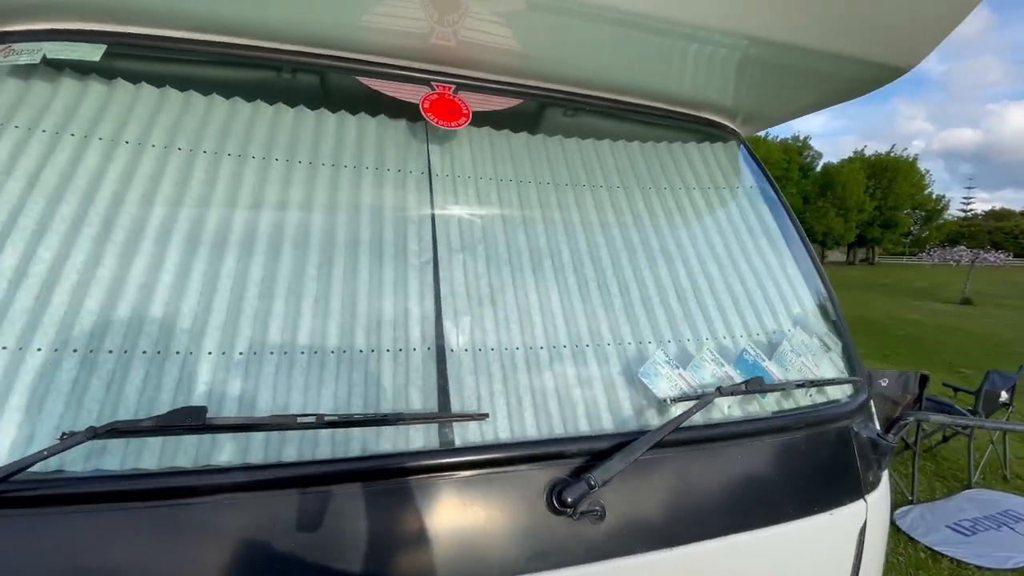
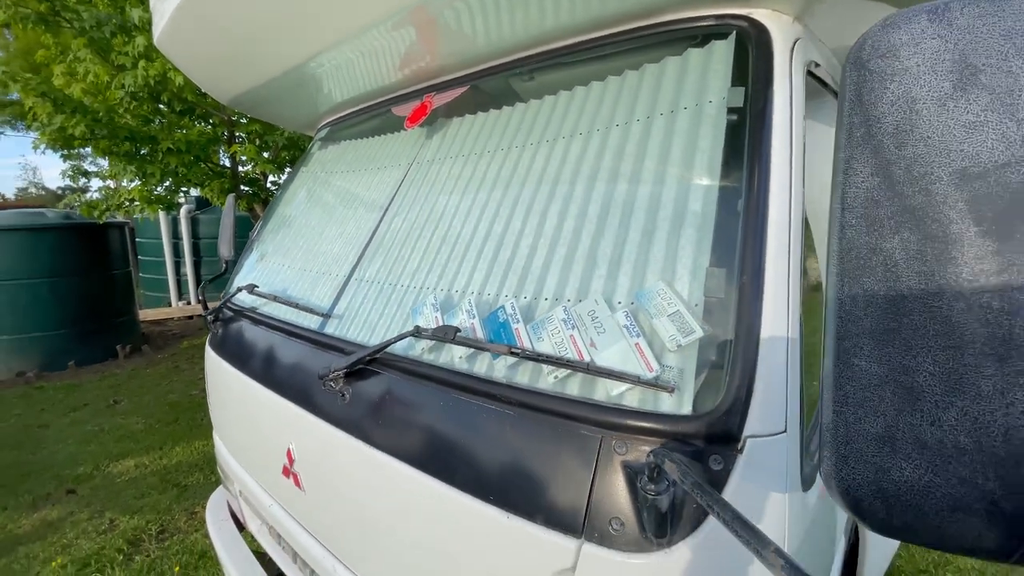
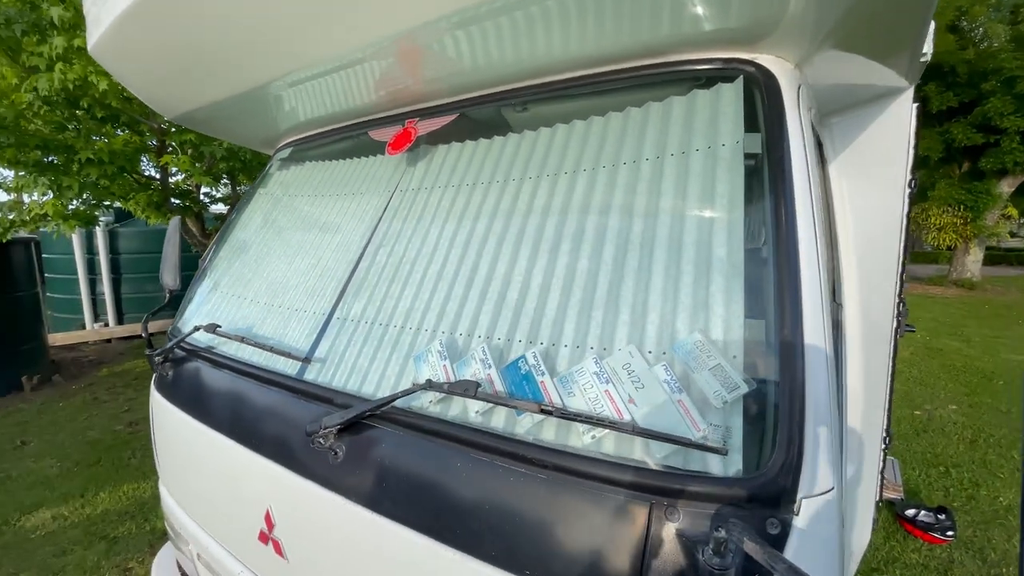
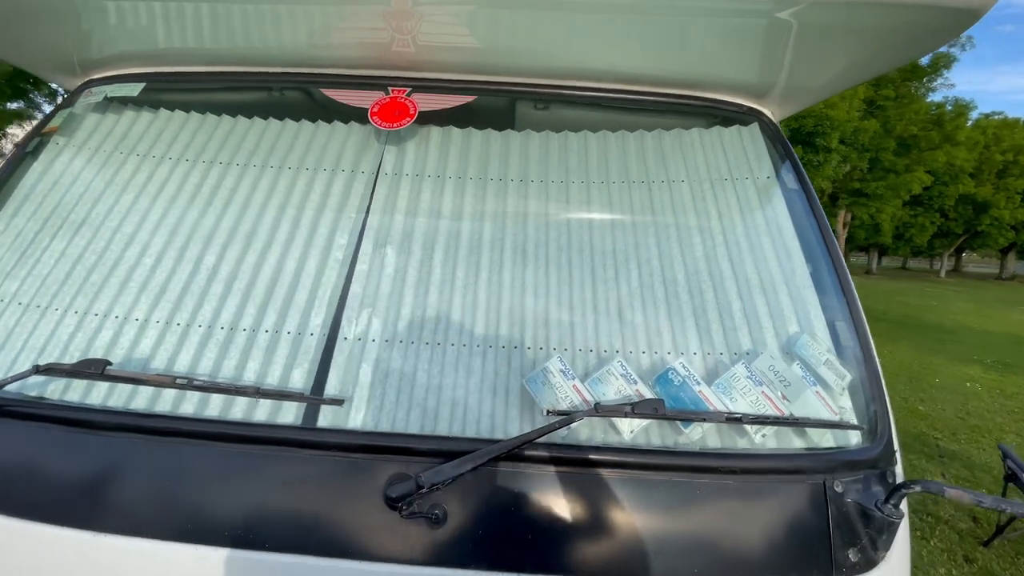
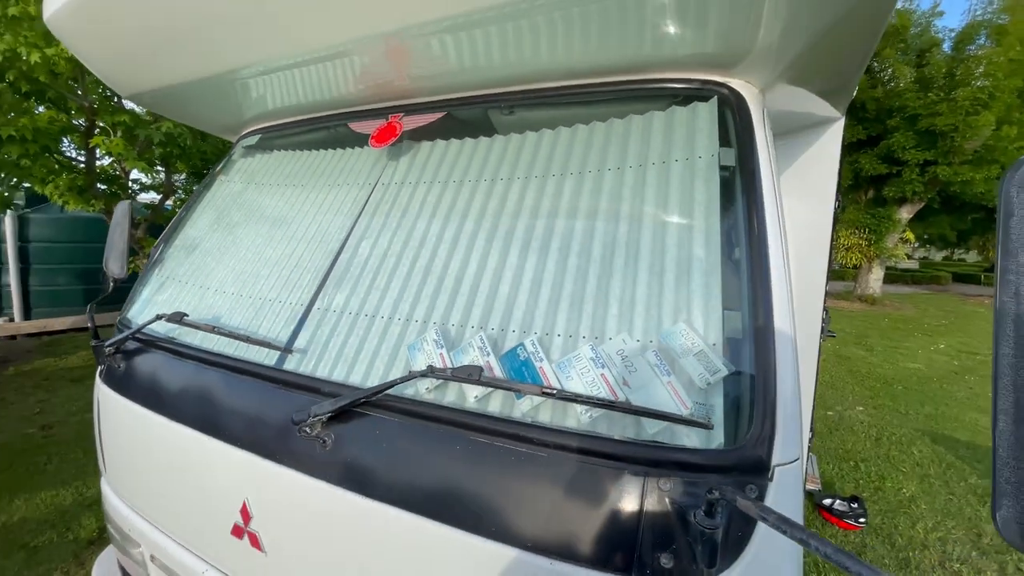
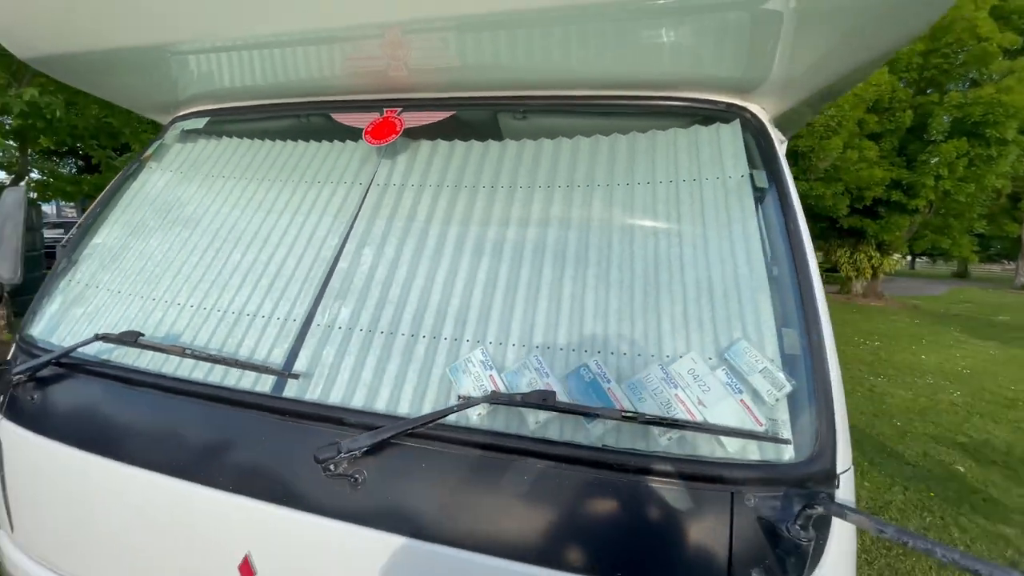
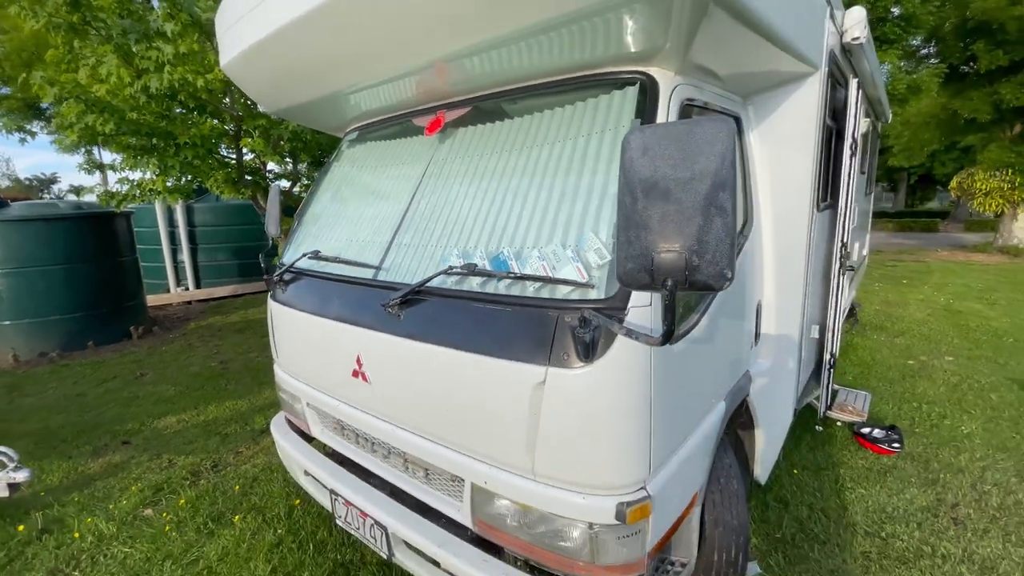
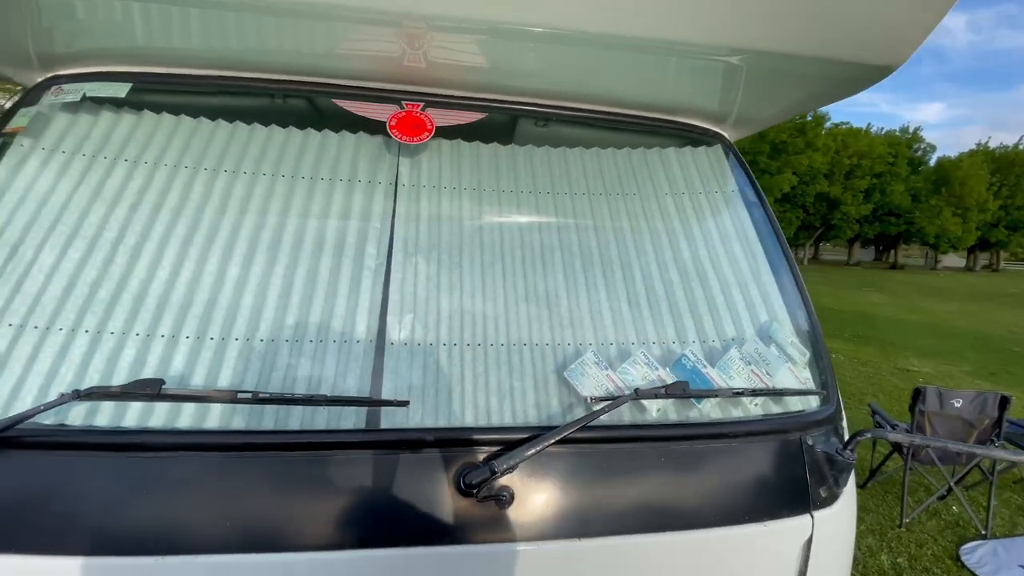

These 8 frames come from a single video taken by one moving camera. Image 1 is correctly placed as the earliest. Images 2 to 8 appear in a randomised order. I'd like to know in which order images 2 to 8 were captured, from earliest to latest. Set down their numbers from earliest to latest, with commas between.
8, 4, 6, 5, 3, 2, 7
